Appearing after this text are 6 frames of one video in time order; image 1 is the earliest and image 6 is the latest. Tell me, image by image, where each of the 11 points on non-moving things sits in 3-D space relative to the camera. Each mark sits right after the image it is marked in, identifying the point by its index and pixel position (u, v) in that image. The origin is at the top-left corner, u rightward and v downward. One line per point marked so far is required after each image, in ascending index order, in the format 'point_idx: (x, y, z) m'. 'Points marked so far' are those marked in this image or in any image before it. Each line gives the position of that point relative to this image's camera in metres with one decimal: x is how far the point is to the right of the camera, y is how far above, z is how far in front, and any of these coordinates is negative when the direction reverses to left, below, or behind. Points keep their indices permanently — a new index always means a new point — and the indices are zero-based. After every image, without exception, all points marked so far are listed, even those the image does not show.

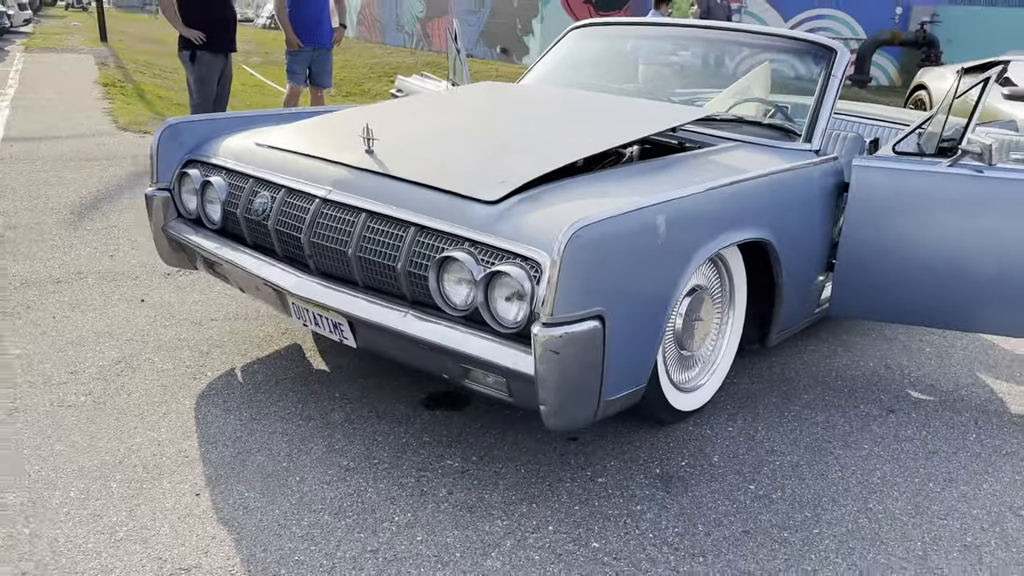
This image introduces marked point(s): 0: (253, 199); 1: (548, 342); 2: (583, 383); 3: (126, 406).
0: (-1.1, +0.4, +1.9) m
1: (+0.2, -0.2, +1.3) m
2: (+0.2, -0.3, +1.4) m
3: (-1.4, -0.5, +1.8) m
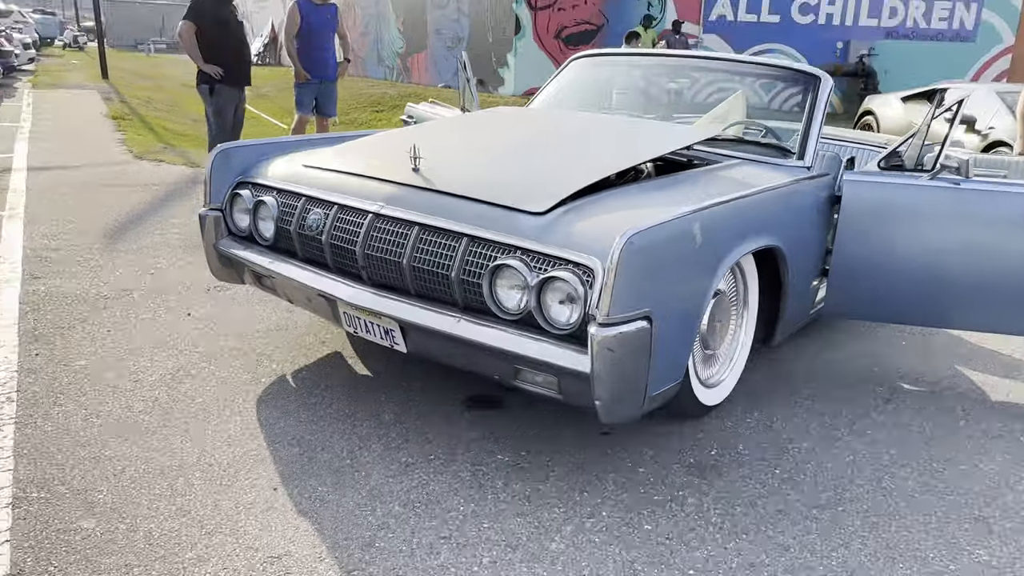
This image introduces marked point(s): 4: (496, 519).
0: (-0.9, +0.3, +2.0) m
1: (+0.3, -0.2, +1.5) m
2: (+0.4, -0.3, +1.6) m
3: (-1.2, -0.6, +1.8) m
4: (0.0, -0.8, +1.5) m
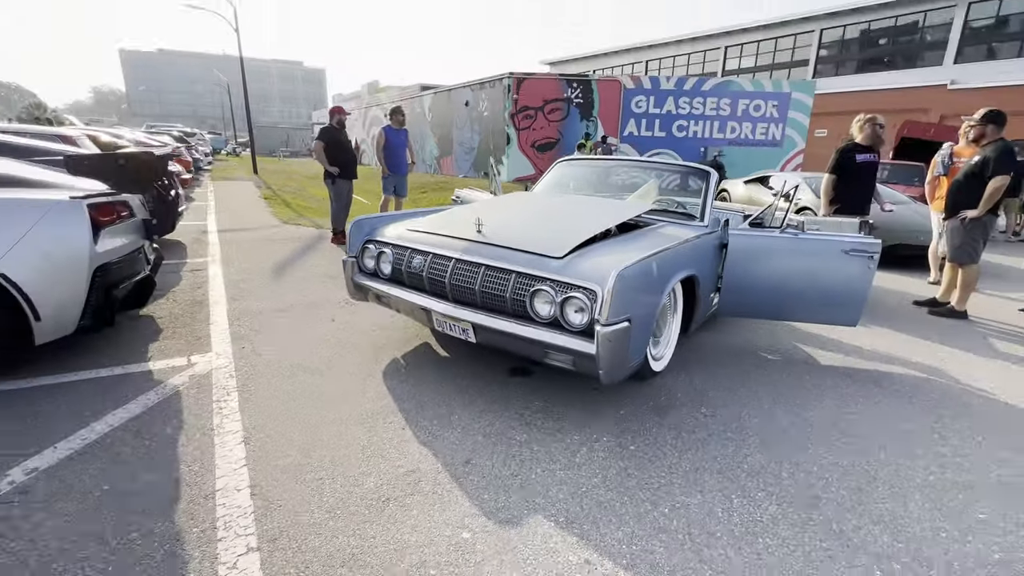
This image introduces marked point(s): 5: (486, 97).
0: (-0.7, +0.2, +3.1) m
1: (+0.5, -0.2, +2.5) m
2: (+0.6, -0.4, +2.6) m
3: (-1.0, -0.6, +2.9) m
4: (+0.2, -0.8, +2.5) m
5: (-1.4, +8.3, +19.8) m
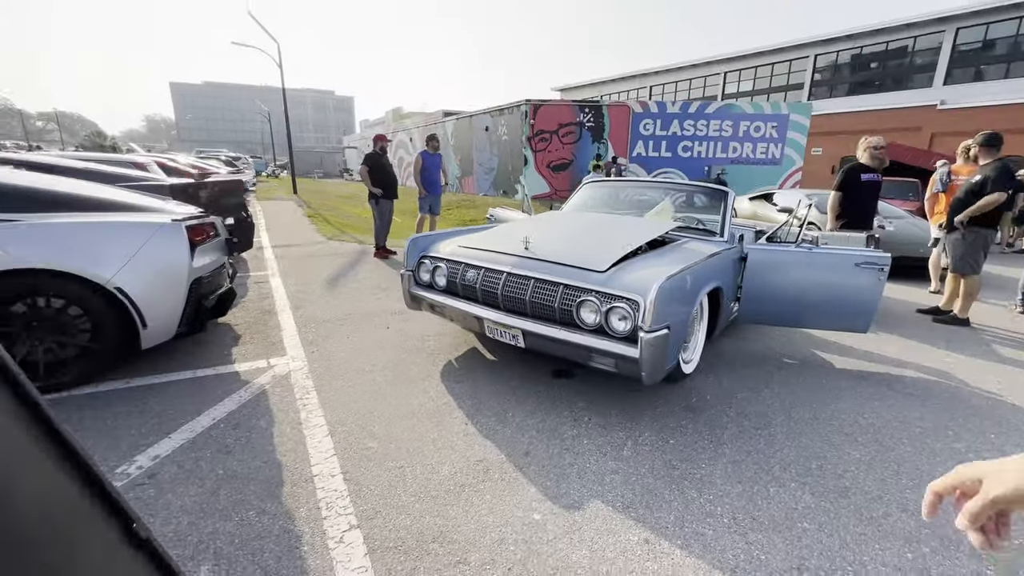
0: (-0.3, +0.1, +3.5) m
1: (+0.8, -0.3, +2.7) m
2: (+0.9, -0.4, +2.8) m
3: (-0.7, -0.7, +3.2) m
4: (+0.5, -0.9, +2.7) m
5: (-0.3, +7.5, +20.5) m
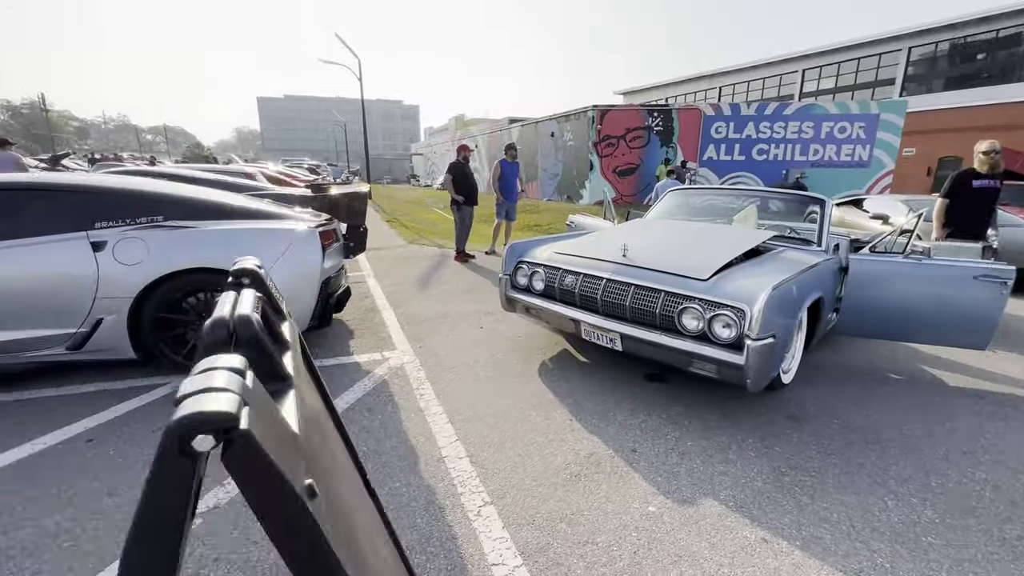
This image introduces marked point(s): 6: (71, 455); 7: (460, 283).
0: (+0.4, +0.1, +3.7) m
1: (+1.5, -0.4, +2.8) m
2: (+1.6, -0.5, +2.8) m
3: (0.0, -0.7, +3.5) m
4: (+1.1, -0.9, +2.8) m
5: (+2.8, +7.3, +20.6) m
6: (-2.5, -0.9, +2.5) m
7: (-0.8, +0.1, +6.5) m
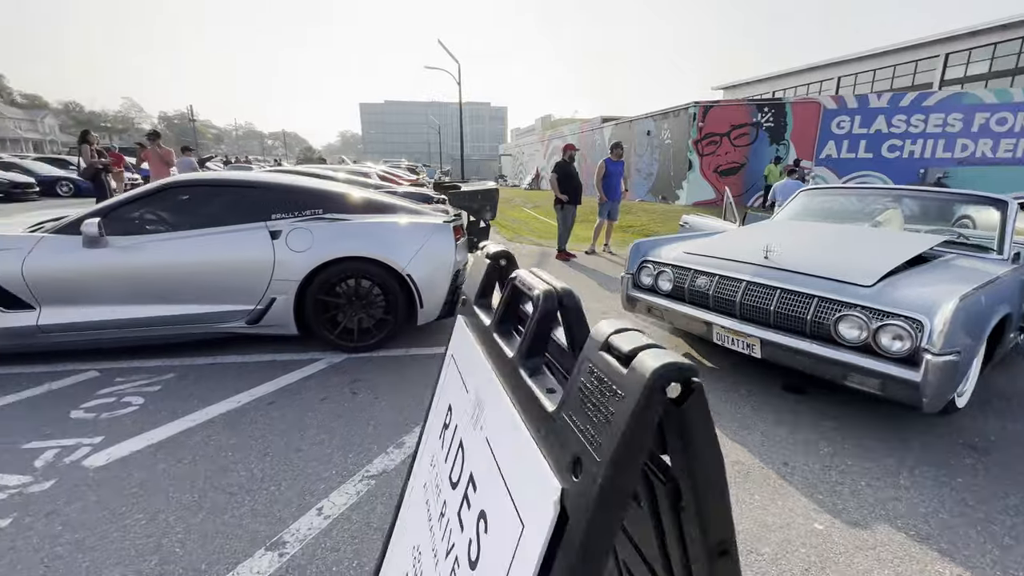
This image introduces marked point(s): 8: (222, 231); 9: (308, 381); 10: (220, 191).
0: (+1.5, +0.1, +3.6) m
1: (+2.3, -0.4, +2.5) m
2: (+2.4, -0.6, +2.5) m
3: (+1.0, -0.7, +3.4) m
4: (+2.0, -1.0, +2.6) m
5: (+7.0, +7.1, +19.8) m
6: (-1.6, -0.8, +2.9) m
7: (+0.8, +0.1, +6.6) m
8: (-2.3, +0.5, +3.6) m
9: (-1.5, -0.7, +3.3) m
10: (-2.4, +0.8, +3.7) m
